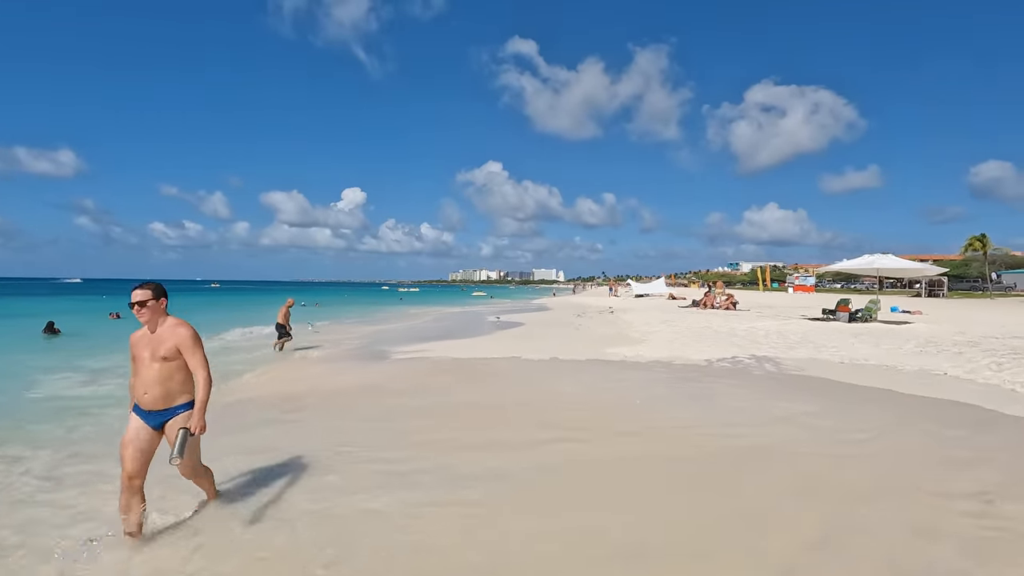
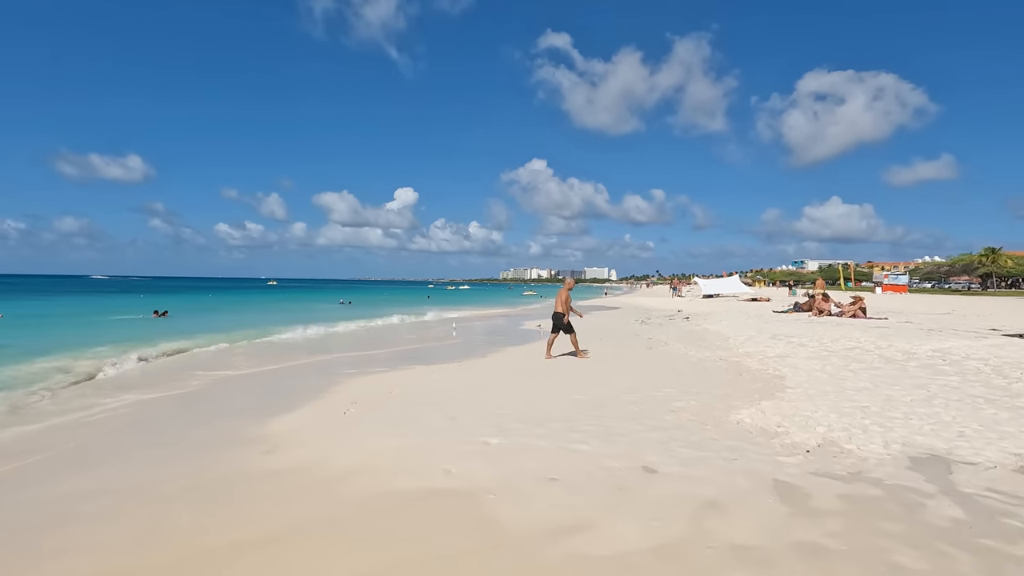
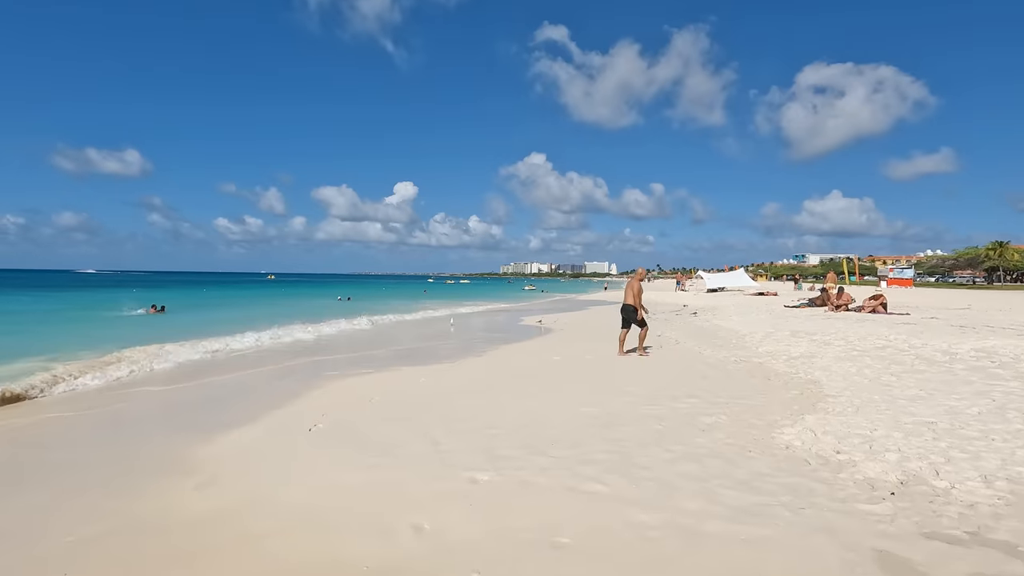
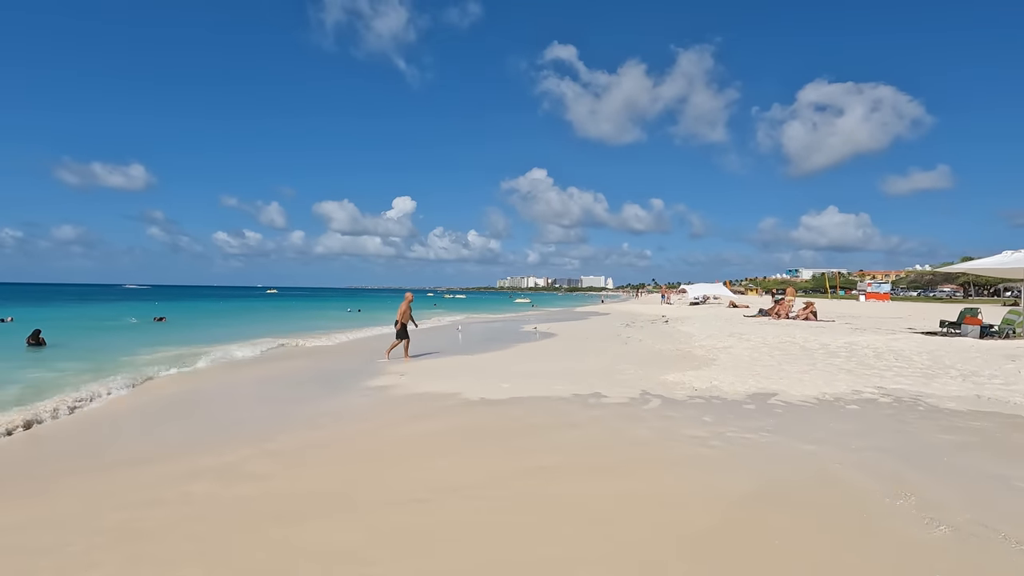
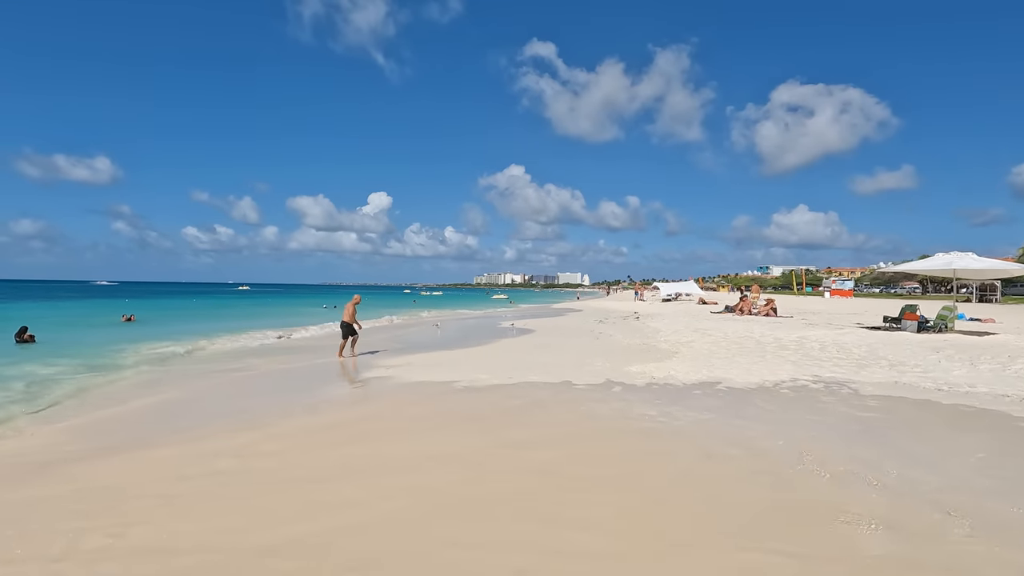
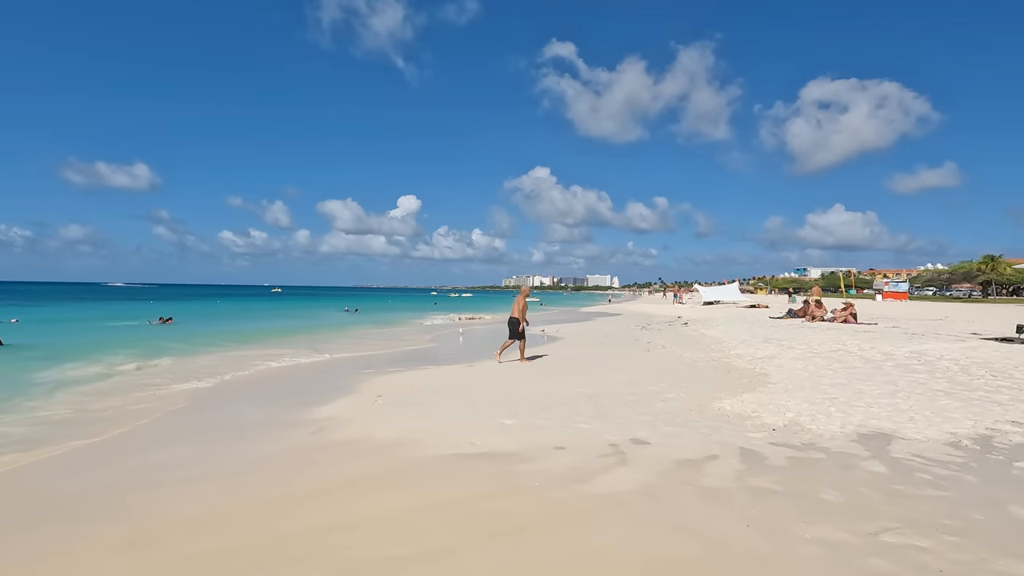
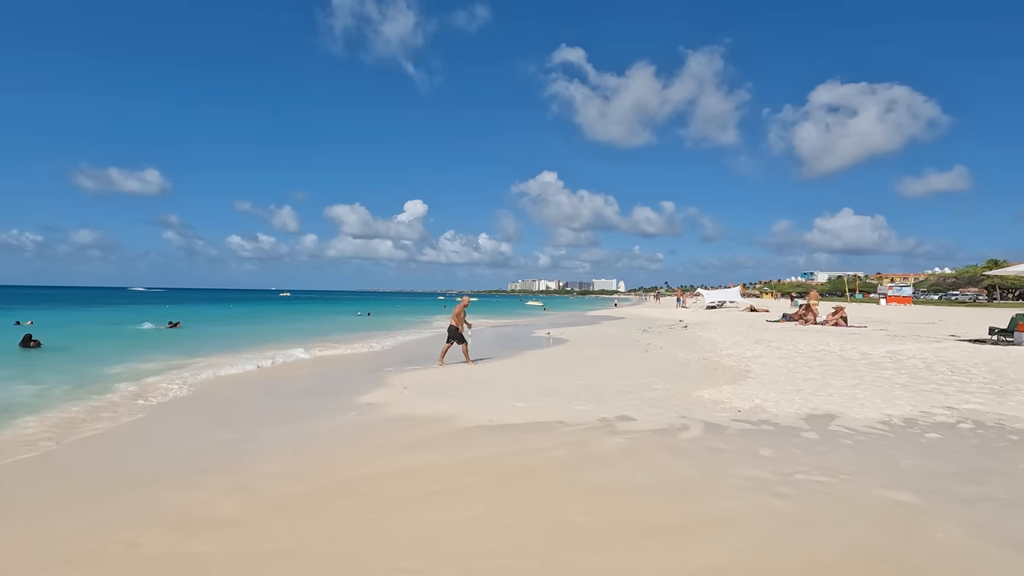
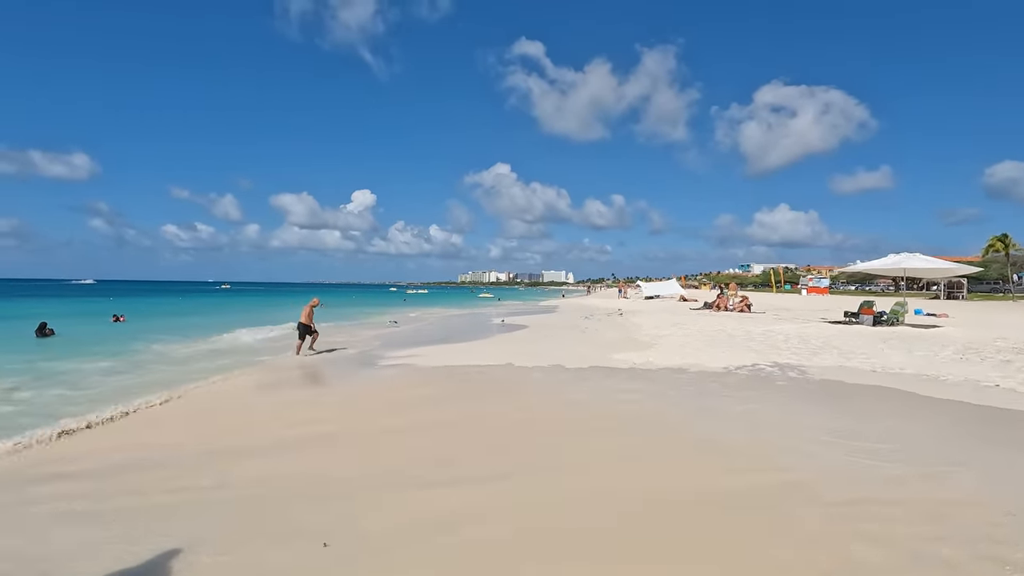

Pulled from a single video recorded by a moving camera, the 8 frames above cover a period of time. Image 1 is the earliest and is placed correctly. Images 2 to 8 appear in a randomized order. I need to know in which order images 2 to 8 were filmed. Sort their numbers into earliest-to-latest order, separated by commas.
8, 5, 4, 7, 6, 2, 3
